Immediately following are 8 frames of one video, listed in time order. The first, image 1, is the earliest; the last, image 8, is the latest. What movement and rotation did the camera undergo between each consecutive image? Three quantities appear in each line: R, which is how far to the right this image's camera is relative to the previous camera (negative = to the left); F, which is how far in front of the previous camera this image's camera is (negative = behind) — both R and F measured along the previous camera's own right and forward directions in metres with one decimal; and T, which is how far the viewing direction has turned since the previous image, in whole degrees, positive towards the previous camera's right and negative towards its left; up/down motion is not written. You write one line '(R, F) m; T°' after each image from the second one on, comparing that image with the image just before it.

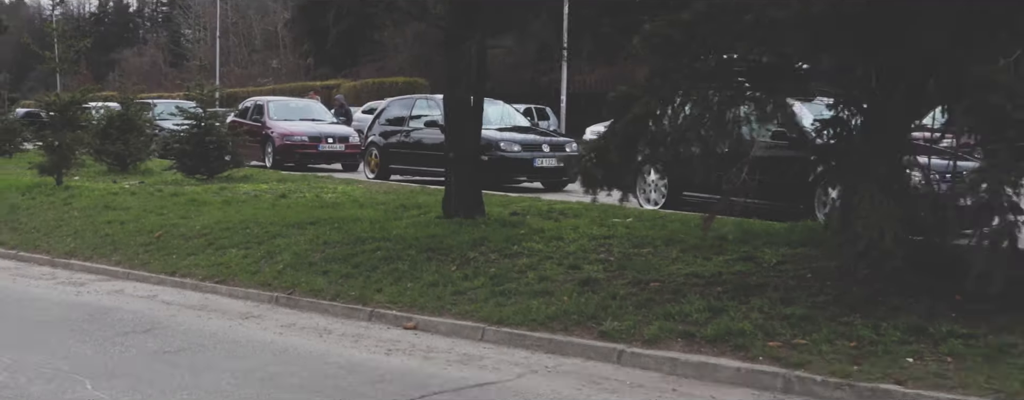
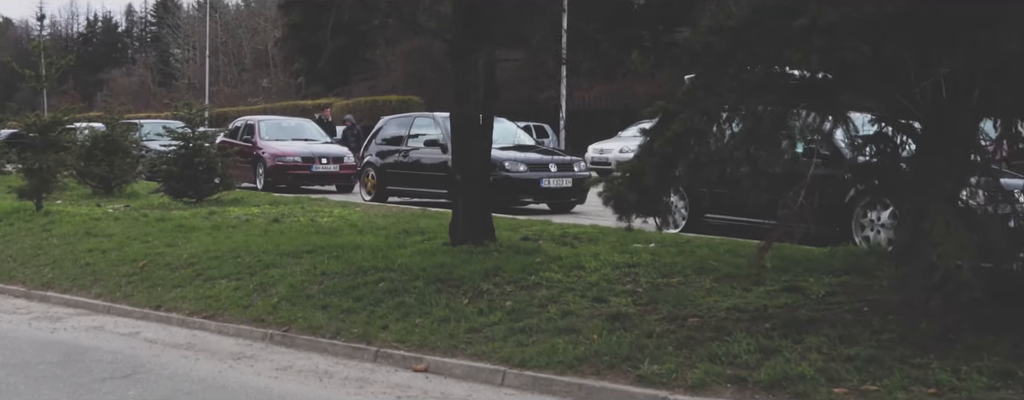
(-0.2, +0.8) m; 0°
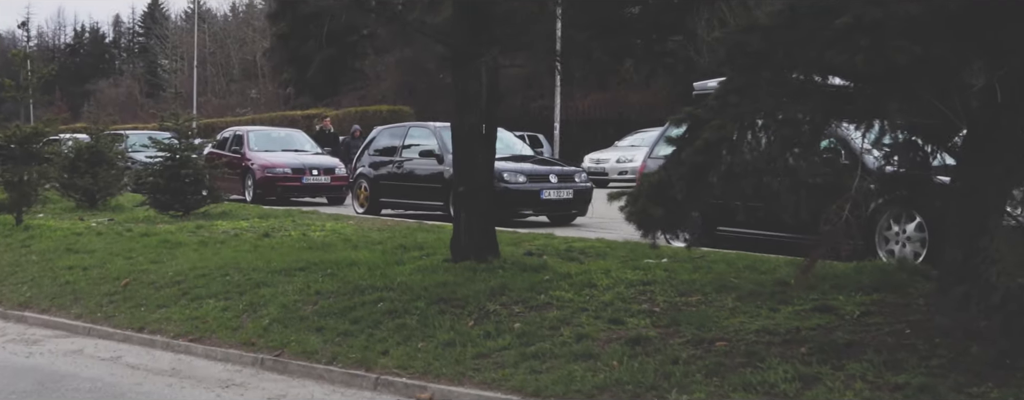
(-0.1, +0.5) m; 0°
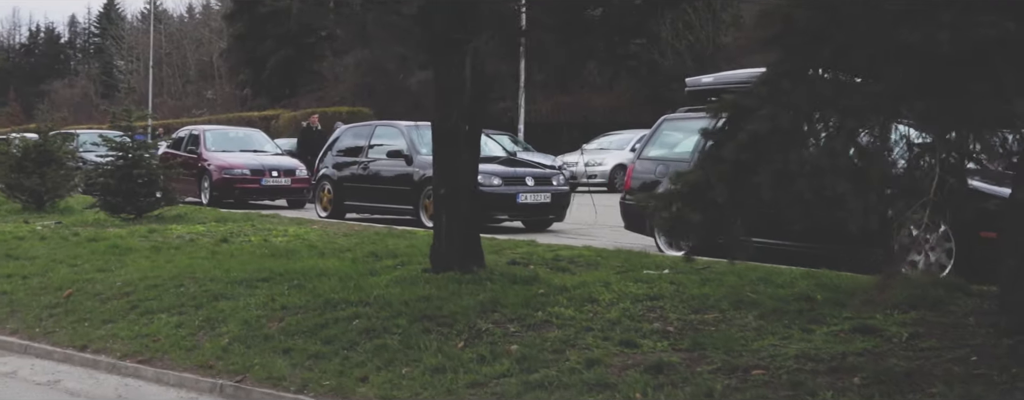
(-0.2, +0.9) m; +2°
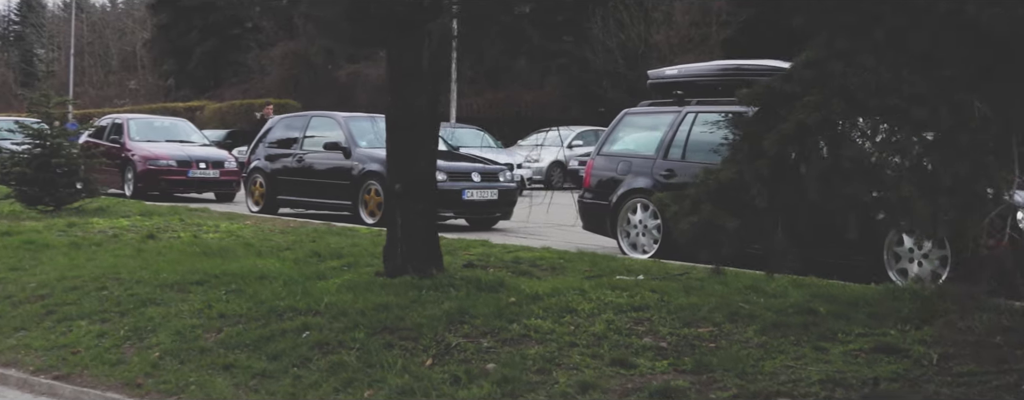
(-0.2, +0.8) m; +3°
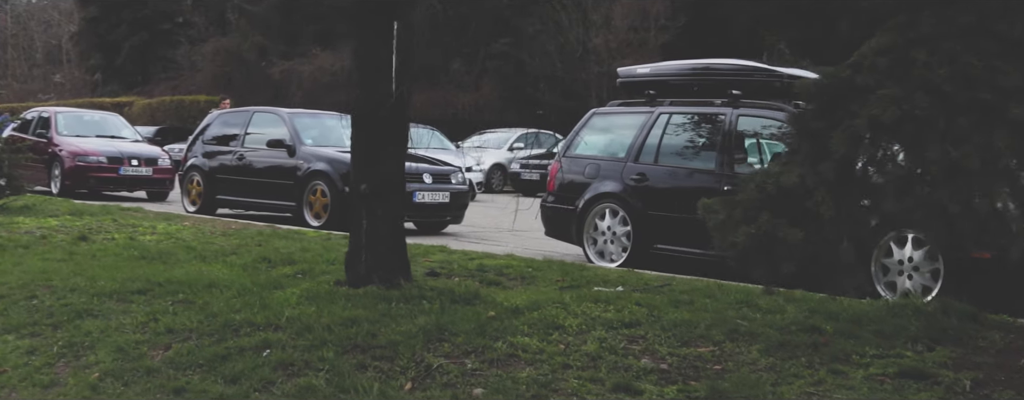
(-0.2, +0.6) m; +3°
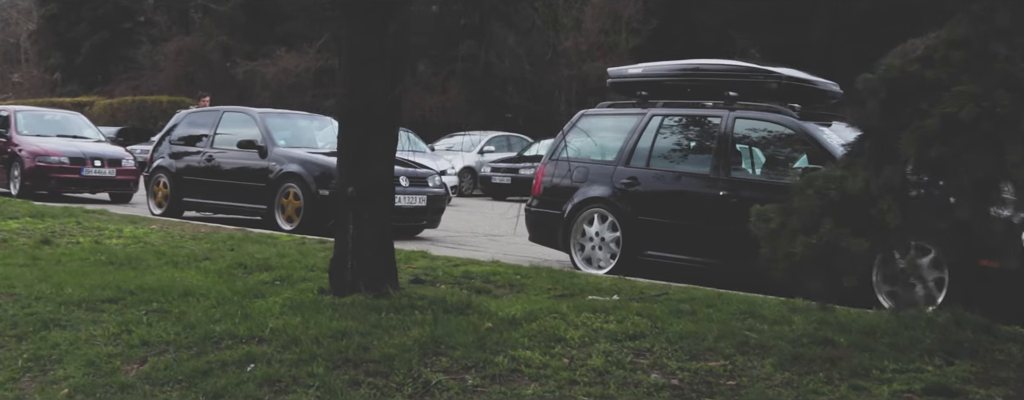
(-0.2, +0.3) m; +2°
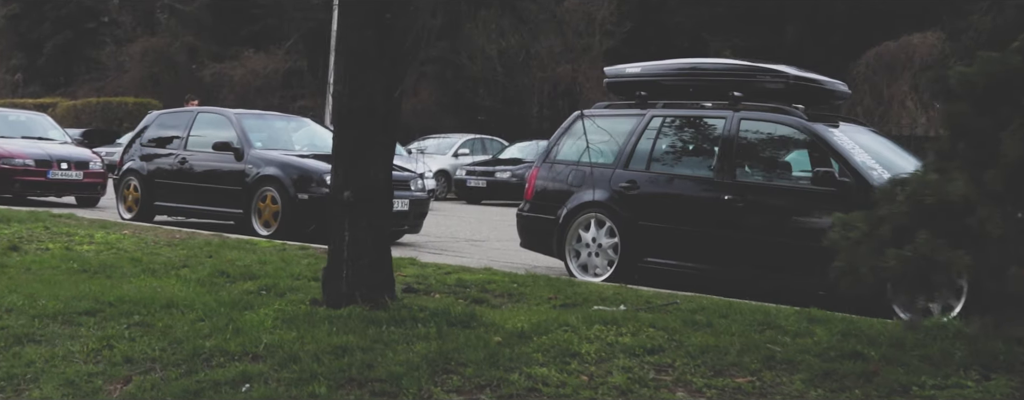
(-0.2, +0.4) m; +2°
